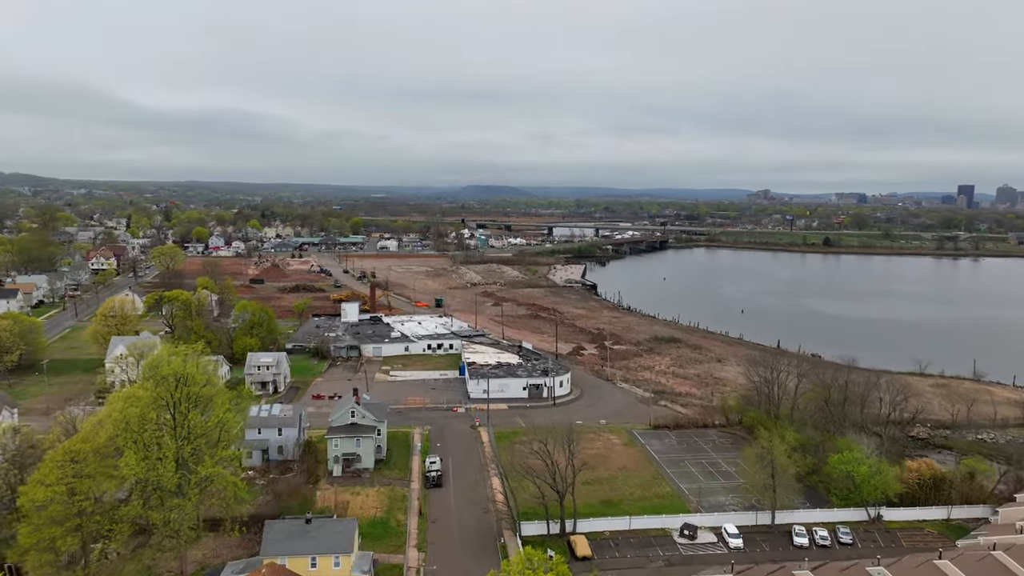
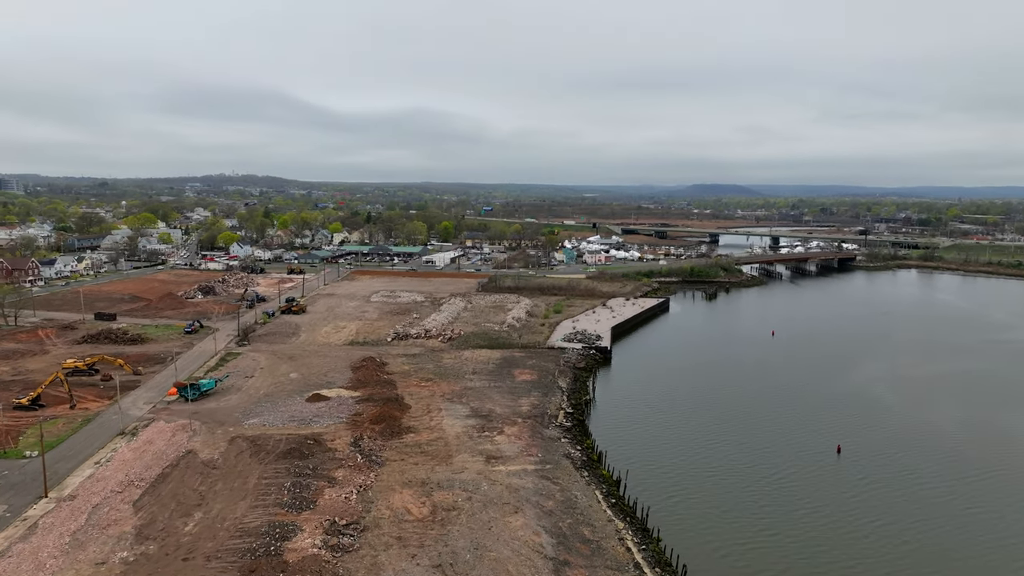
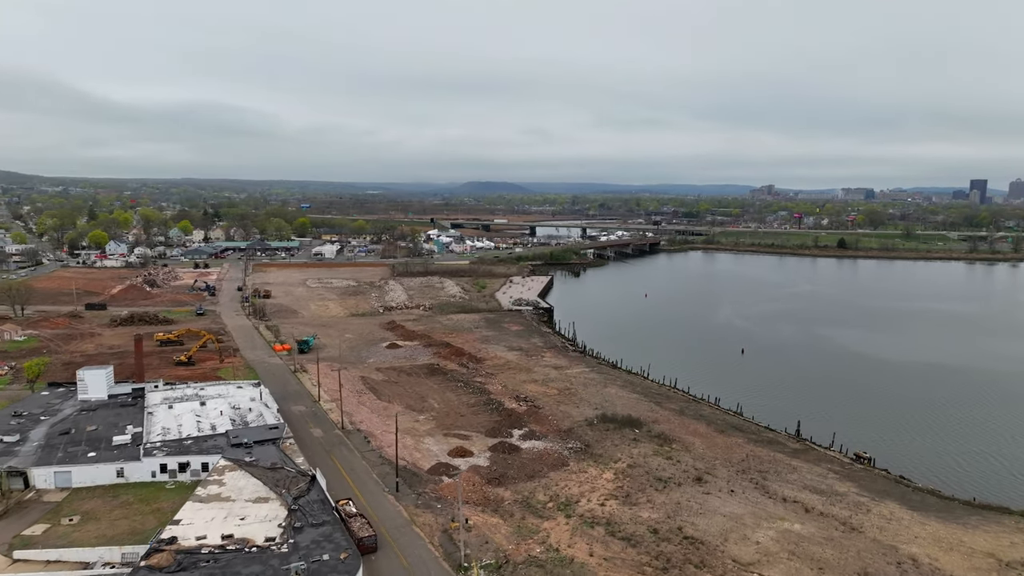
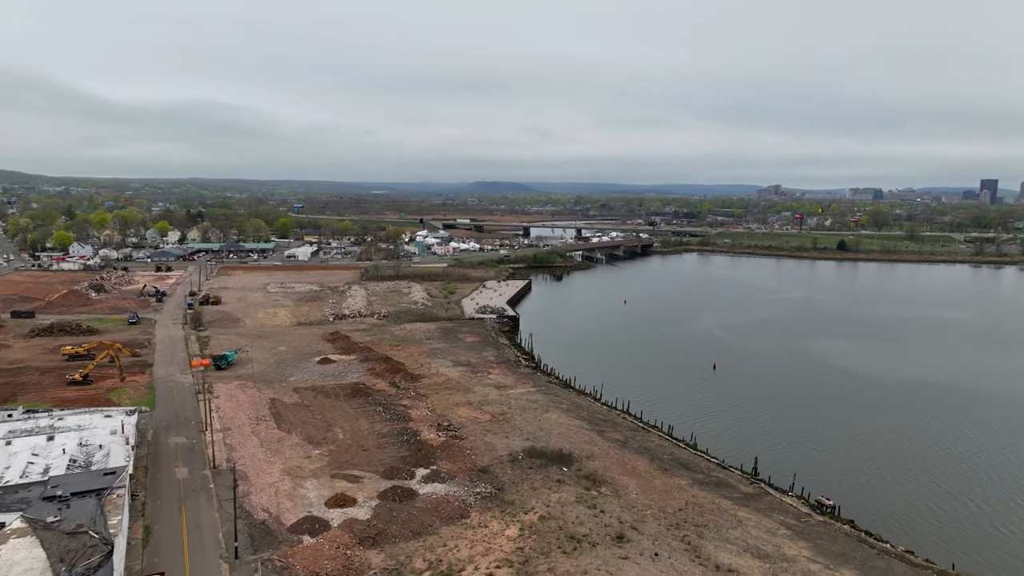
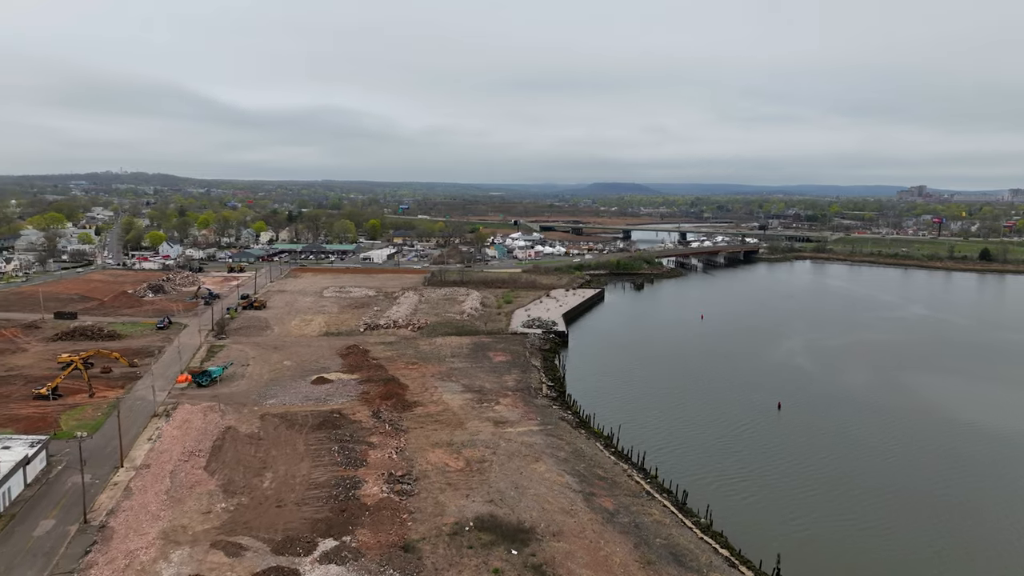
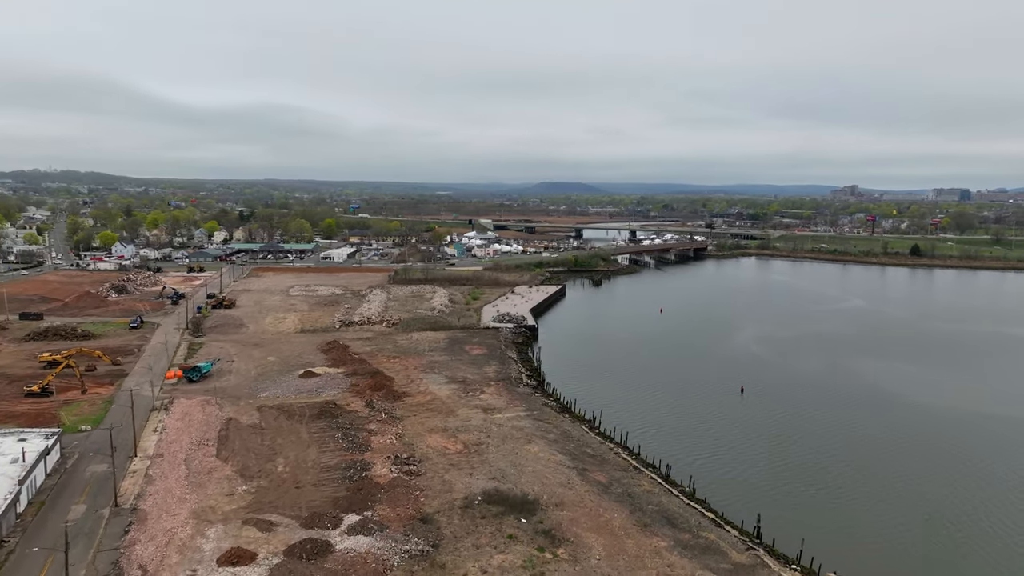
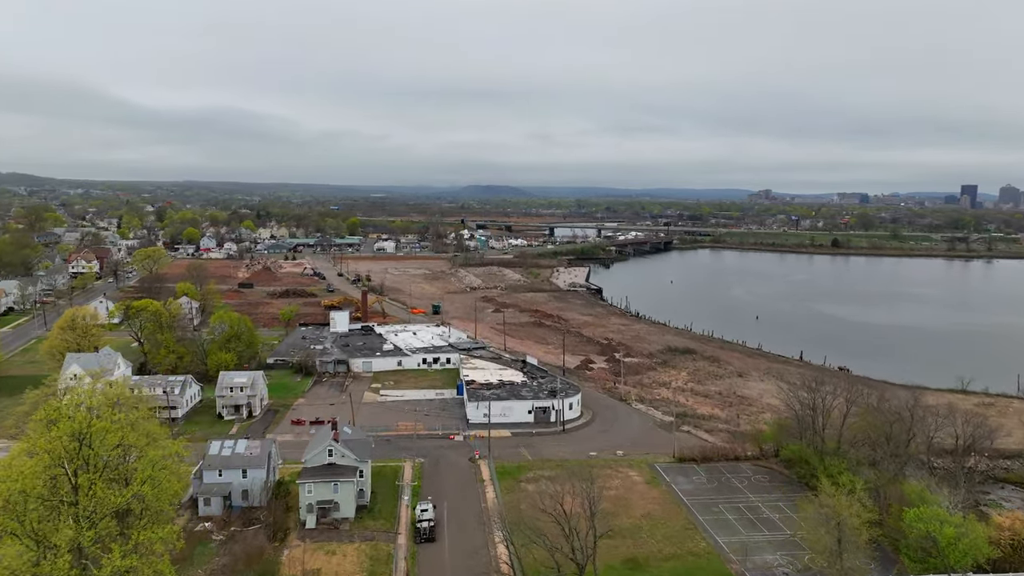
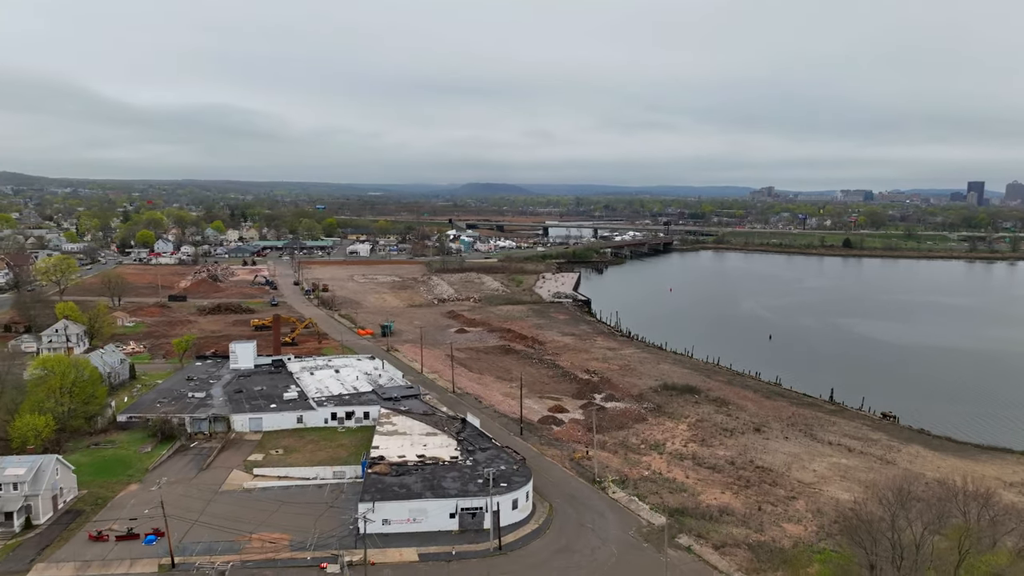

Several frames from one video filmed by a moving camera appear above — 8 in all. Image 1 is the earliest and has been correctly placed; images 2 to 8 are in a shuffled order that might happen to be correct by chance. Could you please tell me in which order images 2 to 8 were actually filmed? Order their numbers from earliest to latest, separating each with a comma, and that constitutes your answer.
7, 8, 3, 4, 6, 5, 2
